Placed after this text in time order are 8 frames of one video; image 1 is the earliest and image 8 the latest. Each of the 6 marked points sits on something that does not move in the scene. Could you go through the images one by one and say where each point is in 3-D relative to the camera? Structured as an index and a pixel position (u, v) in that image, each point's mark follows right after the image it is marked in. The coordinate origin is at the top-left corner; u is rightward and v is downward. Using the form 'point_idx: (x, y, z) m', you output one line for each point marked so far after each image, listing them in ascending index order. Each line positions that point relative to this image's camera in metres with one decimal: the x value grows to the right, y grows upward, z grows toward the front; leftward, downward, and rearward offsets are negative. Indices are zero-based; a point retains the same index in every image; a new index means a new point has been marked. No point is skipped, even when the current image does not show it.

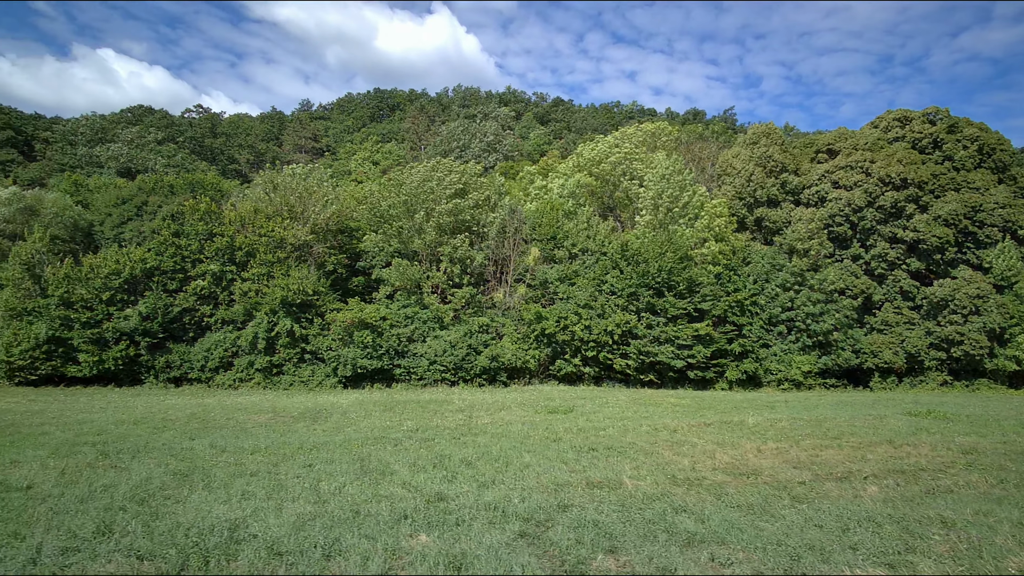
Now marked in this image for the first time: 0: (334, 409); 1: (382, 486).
0: (-4.5, -3.0, +16.1) m
1: (-1.2, -1.9, +6.0) m
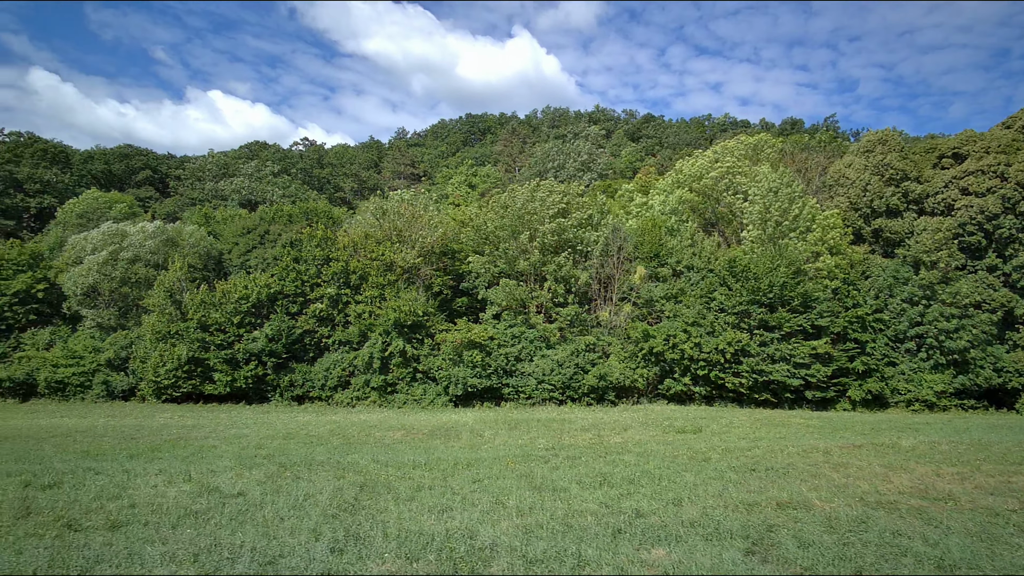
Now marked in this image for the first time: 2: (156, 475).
0: (-1.3, -3.6, +16.7) m
1: (+0.6, -2.1, +6.3) m
2: (-5.0, -2.6, +8.9) m
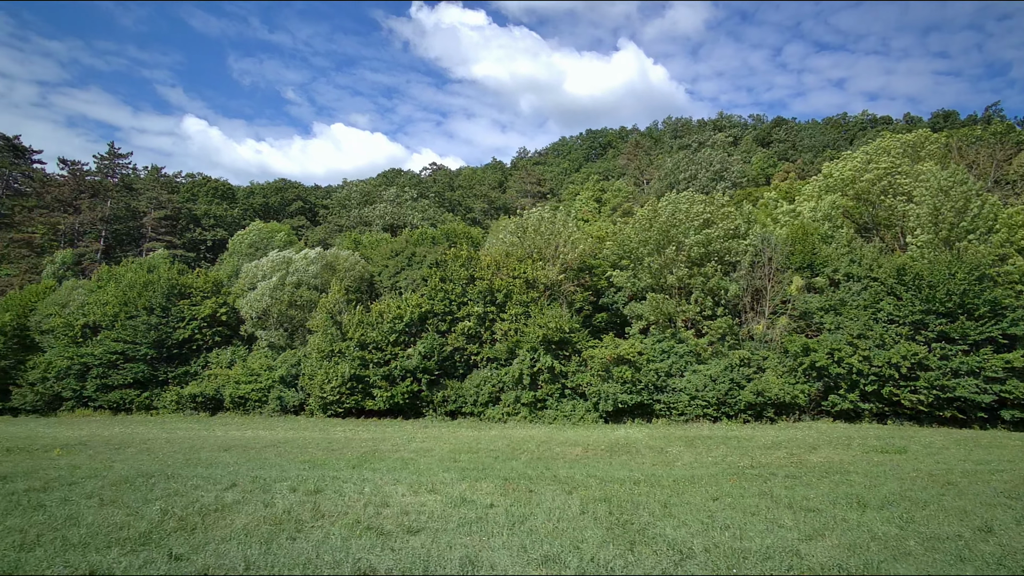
0: (+3.2, -4.0, +16.6) m
1: (+3.2, -2.2, +6.0) m
2: (-1.8, -2.9, +9.5) m
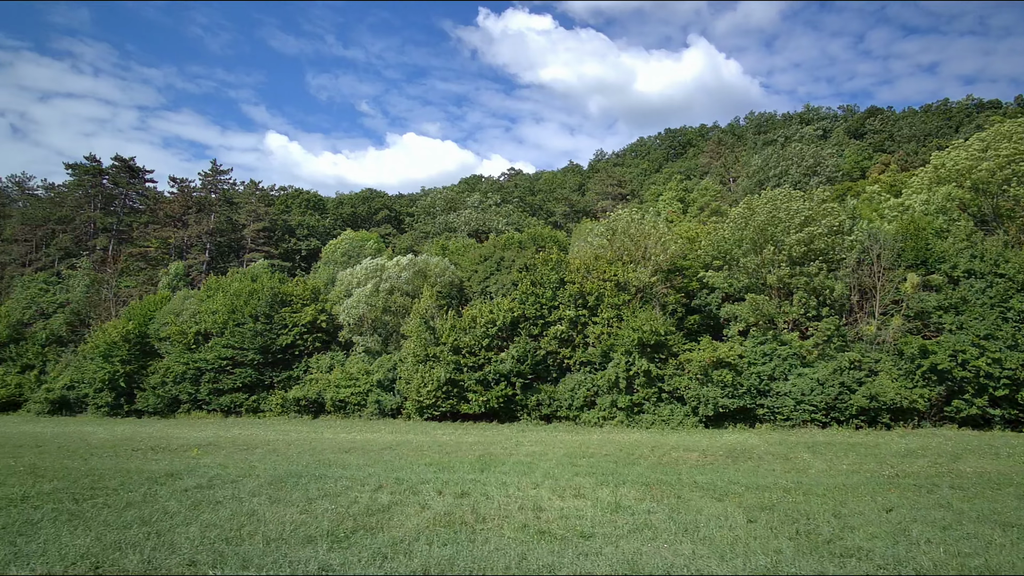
0: (+6.0, -4.0, +16.0) m
1: (+4.9, -2.2, +5.5) m
2: (+0.3, -3.0, +9.6) m
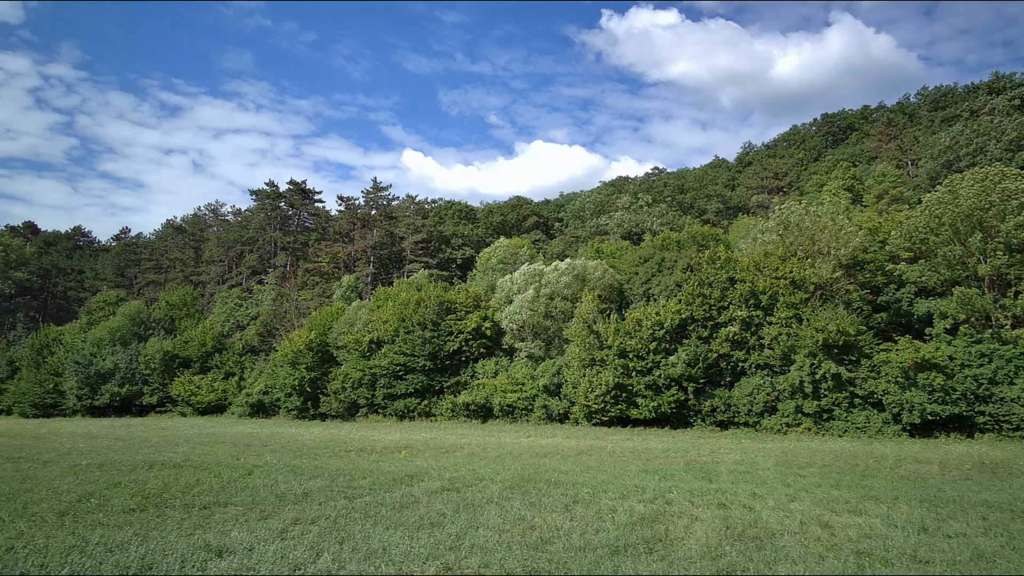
0: (+10.8, -3.8, +14.0) m
1: (+7.5, -2.0, +4.0) m
2: (+3.9, -2.9, +8.8) m
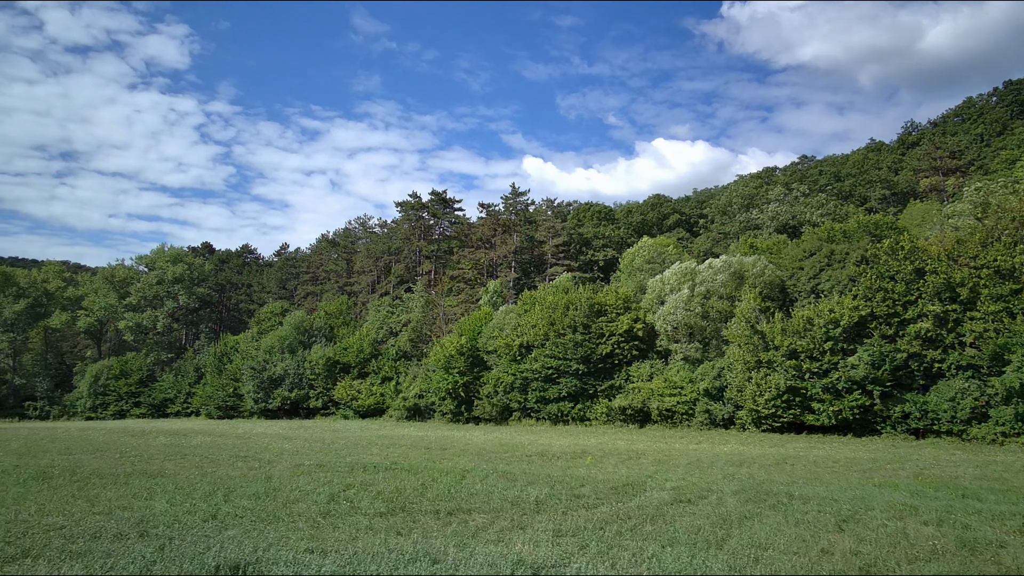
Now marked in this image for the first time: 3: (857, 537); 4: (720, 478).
0: (+14.7, -3.4, +11.0) m
1: (+9.6, -1.7, +1.8) m
2: (+7.0, -2.7, +7.3) m
3: (+3.6, -2.6, +6.6) m
4: (+3.9, -3.6, +11.9) m
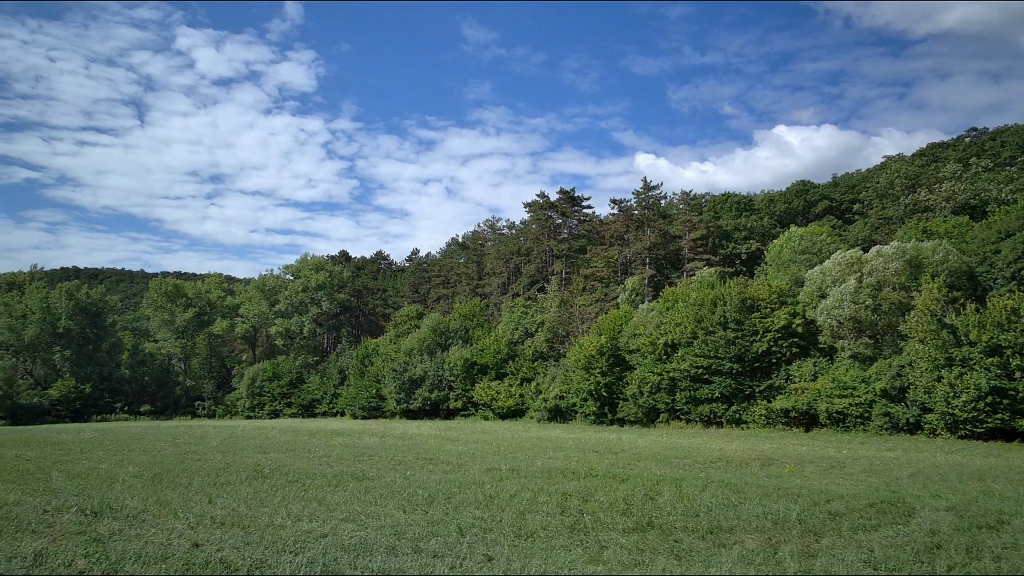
0: (+17.9, -2.8, +7.3) m
1: (+11.2, -1.2, -0.8) m
2: (+9.6, -2.4, +5.0) m
3: (+6.2, -2.3, +4.9) m
4: (+7.4, -3.3, +10.1) m
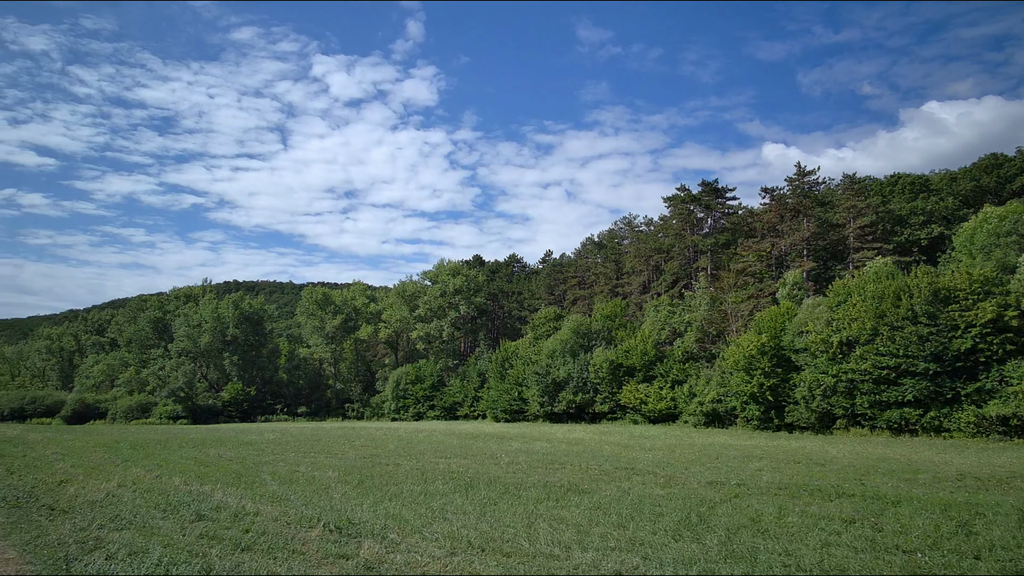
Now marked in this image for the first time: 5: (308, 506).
0: (+20.4, -2.1, +2.4) m
1: (+12.3, -0.7, -4.3) m
2: (+11.8, -1.9, +1.7) m
3: (+8.4, -1.9, +2.3) m
4: (+10.6, -2.9, +7.2) m
5: (-2.4, -2.5, +7.3) m
